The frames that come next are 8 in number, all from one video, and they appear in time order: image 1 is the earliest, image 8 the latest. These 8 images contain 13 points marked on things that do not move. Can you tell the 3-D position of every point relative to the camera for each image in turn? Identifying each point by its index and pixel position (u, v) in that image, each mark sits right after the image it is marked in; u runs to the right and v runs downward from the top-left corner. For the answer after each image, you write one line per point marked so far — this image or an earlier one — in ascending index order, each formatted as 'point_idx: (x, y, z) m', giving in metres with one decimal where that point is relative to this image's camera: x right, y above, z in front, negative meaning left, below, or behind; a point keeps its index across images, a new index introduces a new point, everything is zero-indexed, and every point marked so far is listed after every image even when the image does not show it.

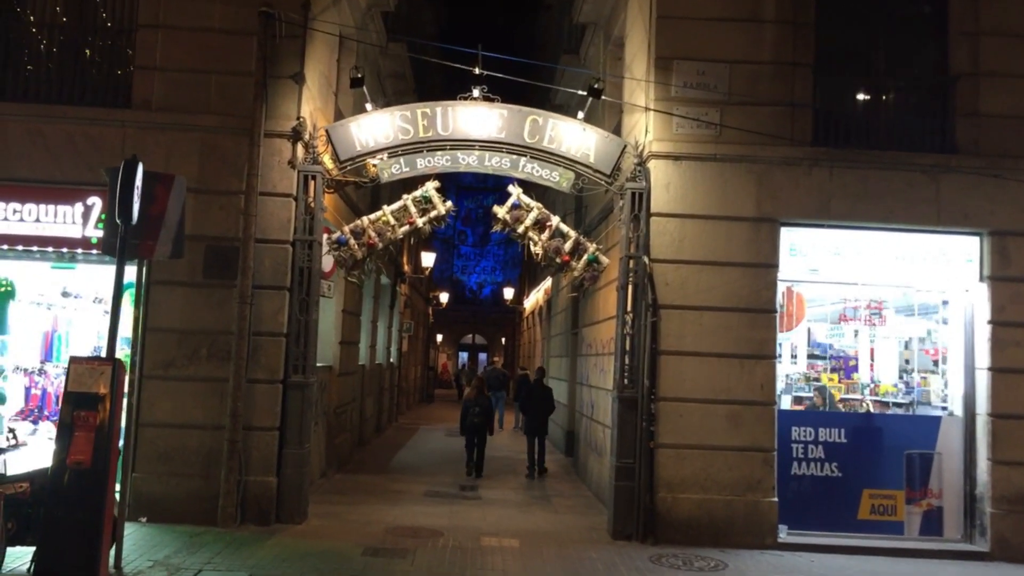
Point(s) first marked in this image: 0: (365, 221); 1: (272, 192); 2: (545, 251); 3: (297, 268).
0: (-1.6, +0.7, +10.1) m
1: (-2.6, +1.0, +9.8) m
2: (+0.4, +0.4, +10.2) m
3: (-2.3, +0.2, +9.8) m
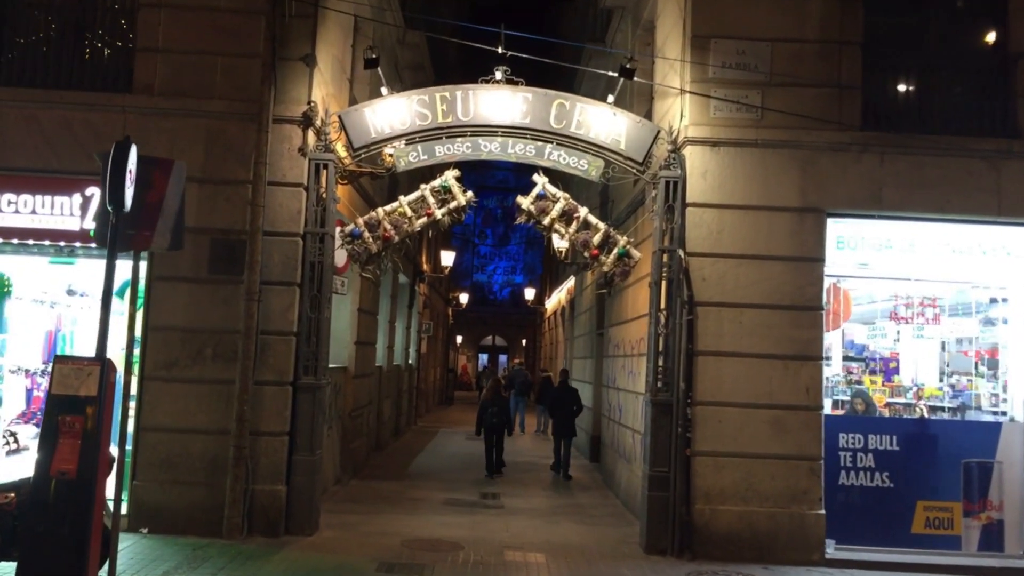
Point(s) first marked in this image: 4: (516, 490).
0: (-1.4, +0.8, +9.5) m
1: (-2.3, +1.1, +9.2) m
2: (+0.6, +0.5, +9.5) m
3: (-2.0, +0.3, +9.2) m
4: (+0.1, -2.9, +13.4) m
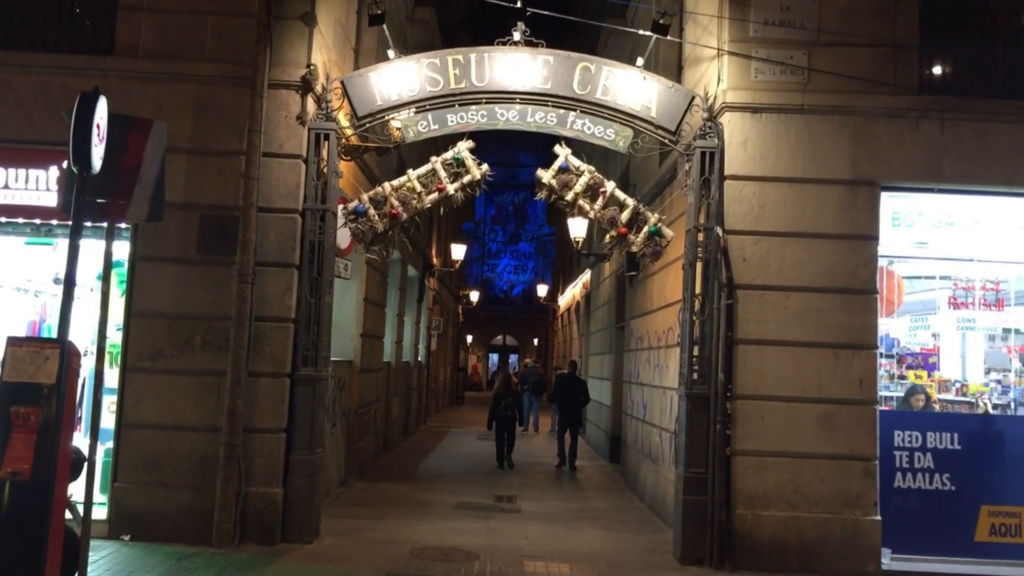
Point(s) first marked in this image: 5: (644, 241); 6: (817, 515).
0: (-1.2, +0.9, +8.7) m
1: (-2.1, +1.2, +8.3) m
2: (+0.8, +0.6, +8.7) m
3: (-1.9, +0.4, +8.4) m
4: (+0.3, -2.8, +12.5) m
5: (+1.2, +0.4, +8.6) m
6: (+2.6, -2.0, +8.0) m
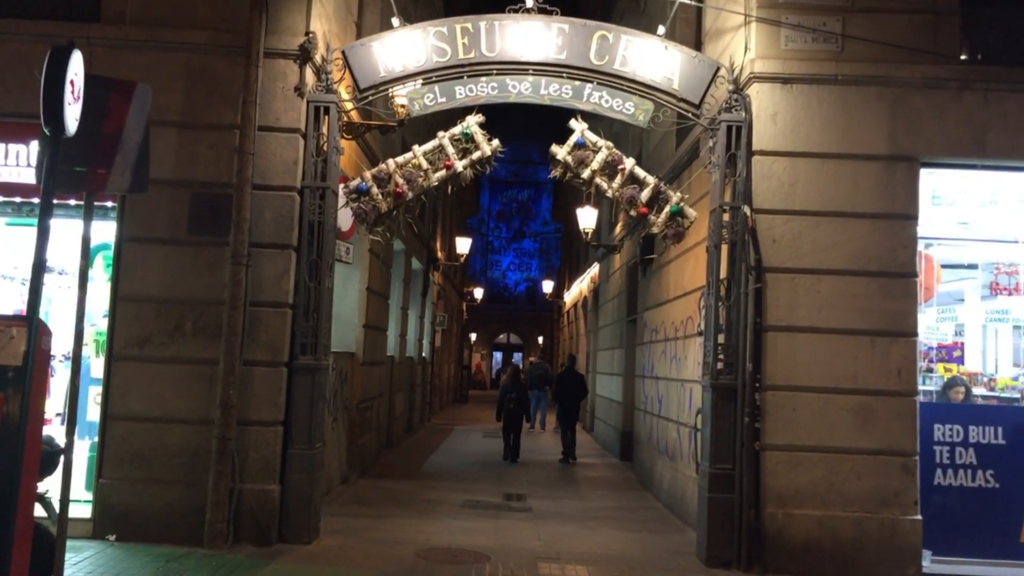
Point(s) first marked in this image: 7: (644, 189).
0: (-1.1, +1.1, +8.1) m
1: (-2.0, +1.4, +7.8) m
2: (+0.9, +0.8, +8.1) m
3: (-1.8, +0.6, +7.8) m
4: (+0.4, -2.6, +12.0) m
5: (+1.3, +0.6, +8.1) m
6: (+2.7, -1.8, +7.4) m
7: (+1.2, +0.9, +8.1) m
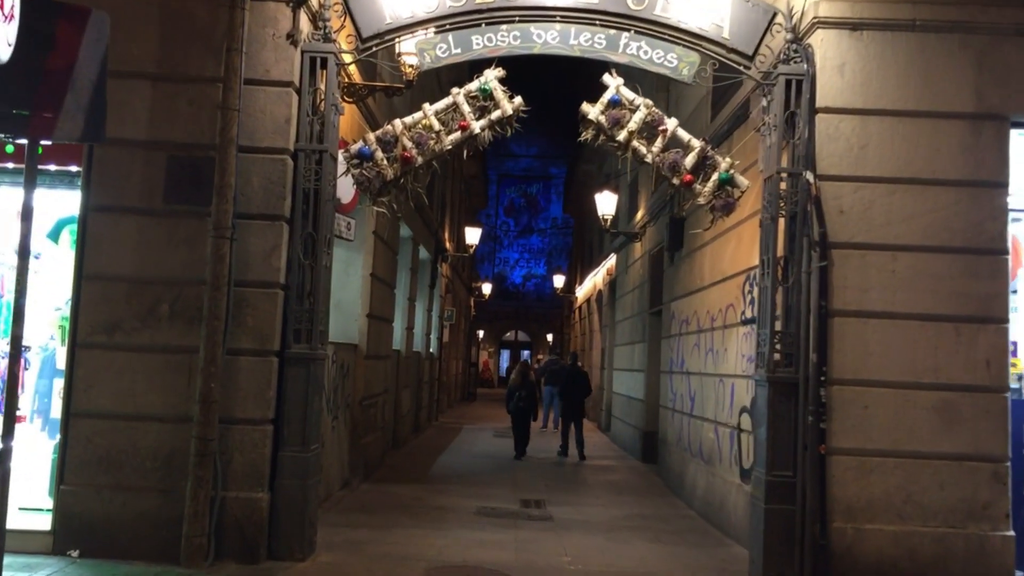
0: (-0.9, +1.2, +7.1) m
1: (-1.8, +1.5, +6.8) m
2: (+1.1, +0.9, +7.1) m
3: (-1.6, +0.7, +6.8) m
4: (+0.6, -2.5, +10.9) m
5: (+1.5, +0.7, +7.0) m
6: (+2.9, -1.7, +6.4) m
7: (+1.3, +1.0, +7.1) m
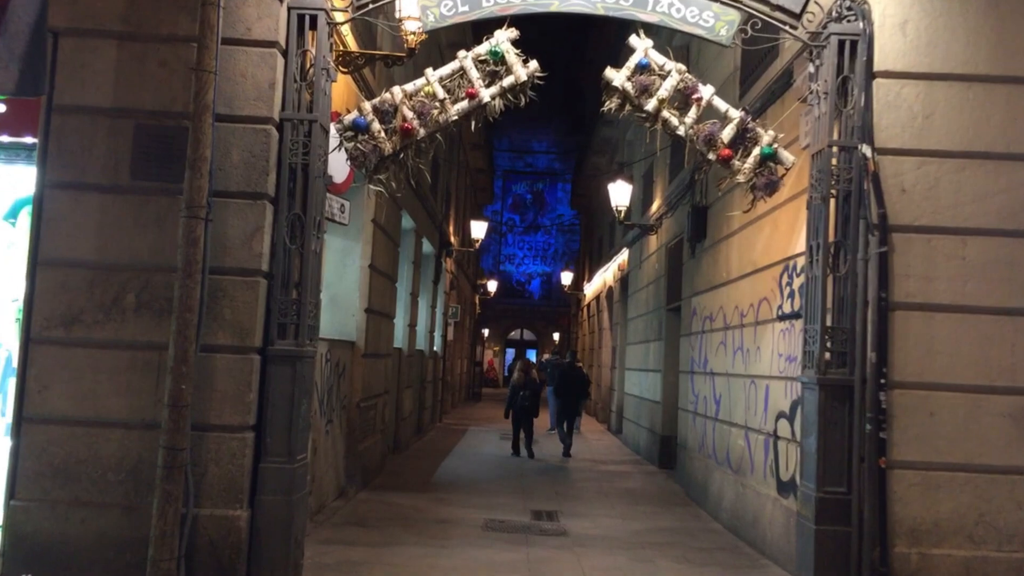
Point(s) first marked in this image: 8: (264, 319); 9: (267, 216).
0: (-0.8, +1.3, +6.3) m
1: (-1.7, +1.6, +6.0) m
2: (+1.2, +1.0, +6.2) m
3: (-1.5, +0.8, +6.0) m
4: (+0.7, -2.4, +10.1) m
5: (+1.6, +0.8, +6.2) m
6: (+3.0, -1.6, +5.6) m
7: (+1.4, +1.1, +6.3) m
8: (-1.6, -0.2, +5.9) m
9: (-1.6, +0.5, +5.9) m
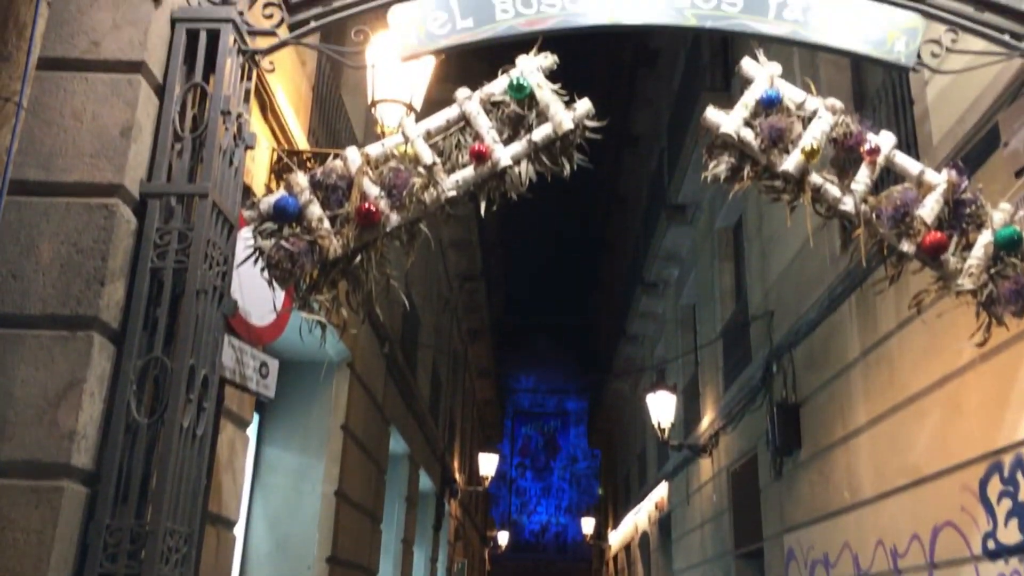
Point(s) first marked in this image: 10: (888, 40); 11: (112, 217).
0: (-0.7, +0.5, +3.7) m
1: (-1.6, +0.8, +3.5) m
2: (+1.4, +0.2, +3.6) m
3: (-1.3, +0.1, +3.3) m
4: (+1.0, -4.1, +6.4) m
5: (+1.8, +0.1, +3.5) m
6: (+3.2, -2.0, +2.2) m
7: (+1.6, +0.3, +3.6) m
8: (-1.4, -0.9, +3.0) m
9: (-1.4, -0.3, +3.1) m
10: (+1.5, +1.0, +3.8) m
11: (-1.4, +0.2, +3.3) m
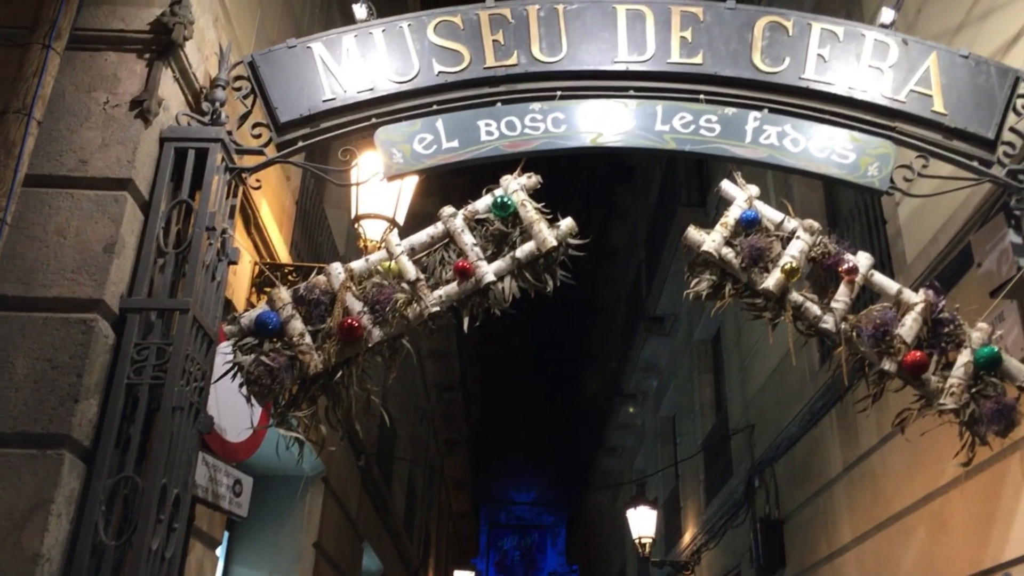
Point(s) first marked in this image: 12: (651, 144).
0: (-0.7, 0.0, +3.7) m
1: (-1.7, +0.4, +3.5) m
2: (+1.3, -0.2, +3.6) m
3: (-1.4, -0.4, +3.2) m
4: (+0.8, -4.8, +5.9) m
5: (+1.7, -0.4, +3.5) m
6: (+3.2, -2.3, +2.0) m
7: (+1.5, -0.1, +3.7) m
8: (-1.5, -1.3, +2.8) m
9: (-1.5, -0.6, +3.0) m
10: (+1.5, +0.5, +3.9) m
11: (-1.5, -0.2, +3.3) m
12: (+0.6, +0.6, +4.0) m
